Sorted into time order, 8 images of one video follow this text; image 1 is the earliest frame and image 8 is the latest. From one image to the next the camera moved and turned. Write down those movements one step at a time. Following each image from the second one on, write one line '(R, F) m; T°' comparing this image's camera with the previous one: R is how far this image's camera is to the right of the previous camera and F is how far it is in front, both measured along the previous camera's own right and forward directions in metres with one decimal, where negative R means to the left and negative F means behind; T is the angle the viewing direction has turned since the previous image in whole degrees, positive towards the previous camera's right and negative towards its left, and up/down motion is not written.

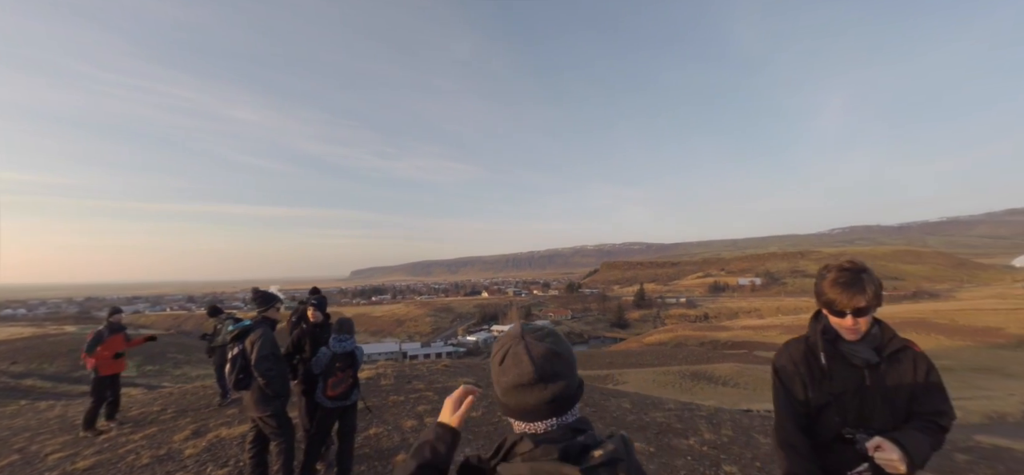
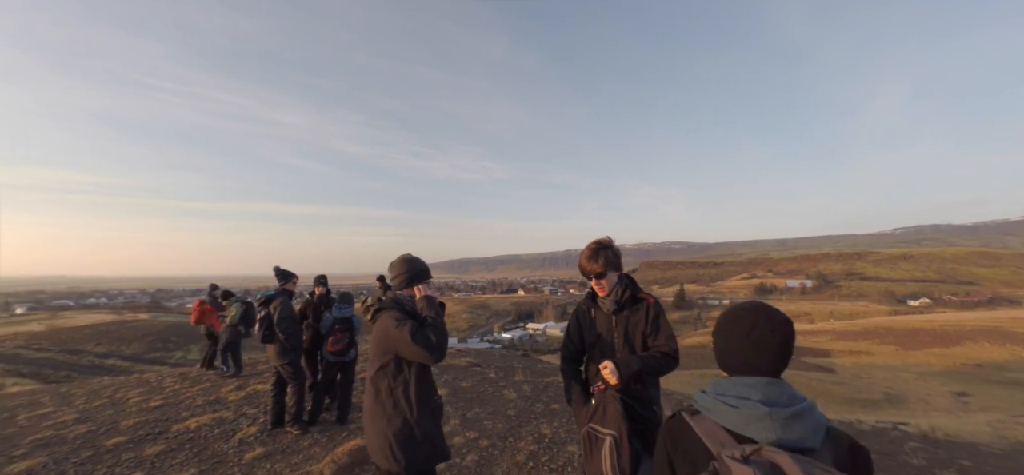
(+1.0, -1.0) m; -5°
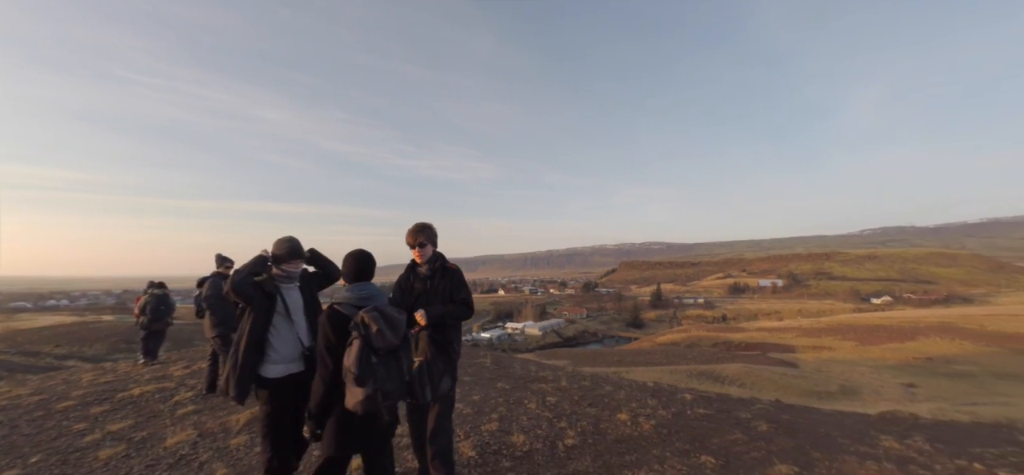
(+1.3, -1.1) m; +3°
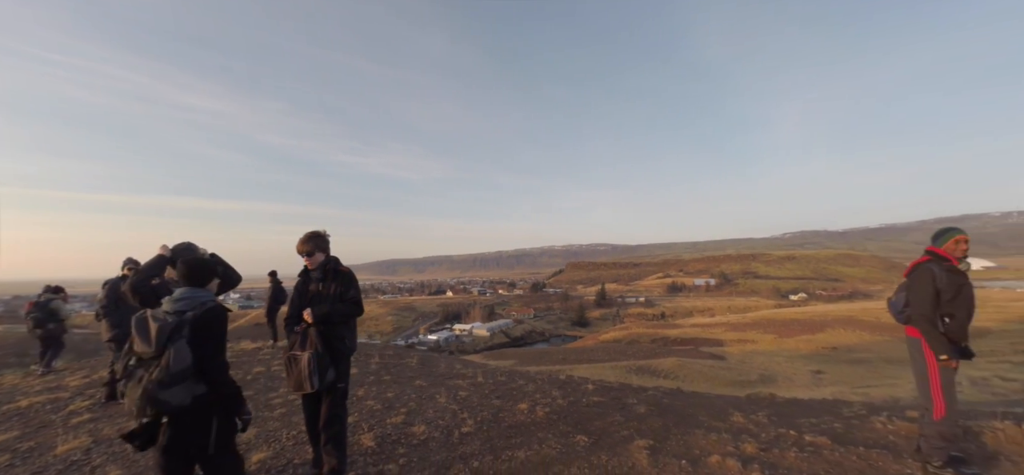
(+0.7, -0.6) m; +7°
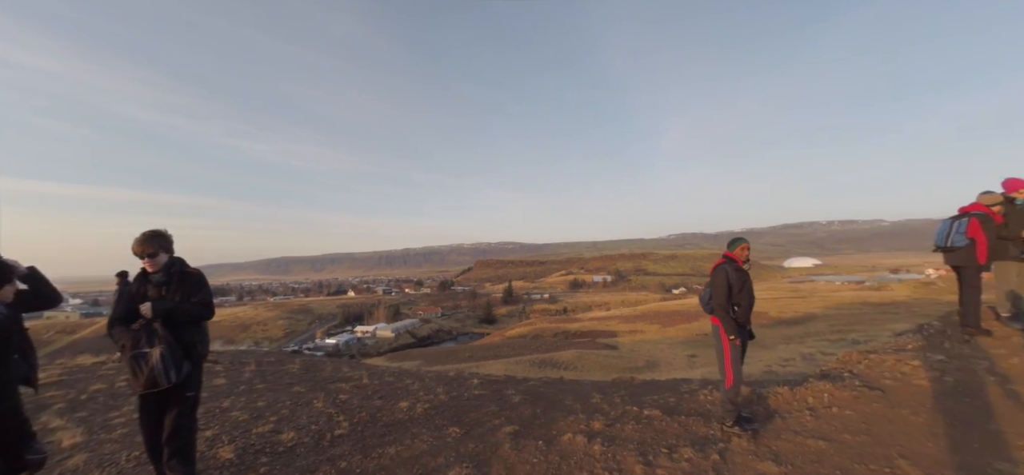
(+0.4, -0.4) m; +13°
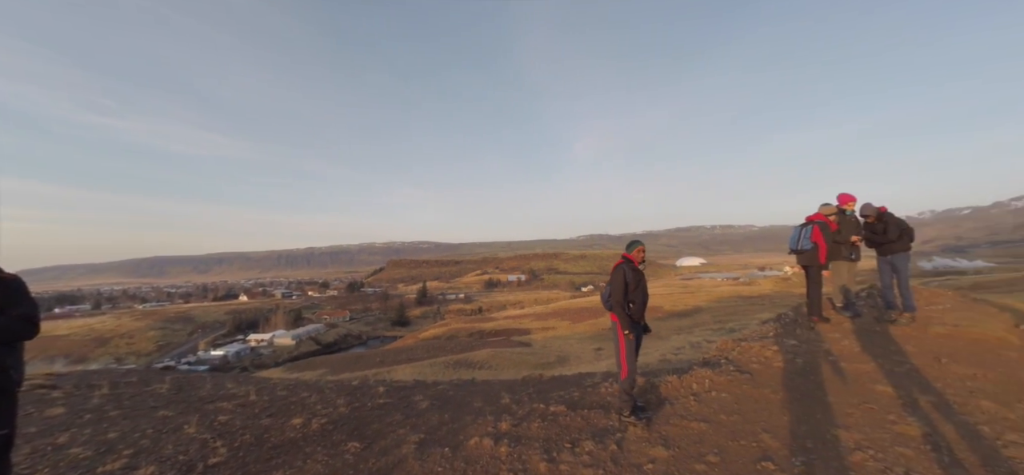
(+0.1, +0.1) m; +12°
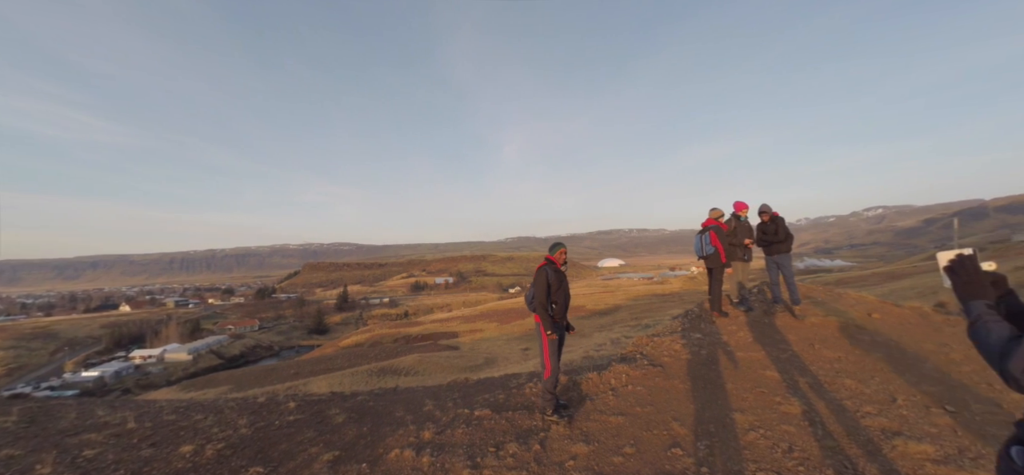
(+0.1, +0.1) m; +10°
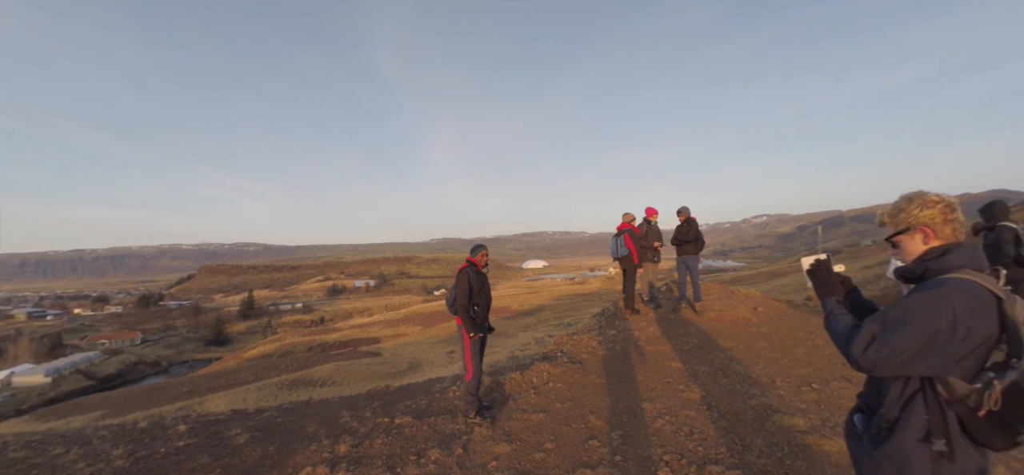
(0.0, 0.0) m; +10°
